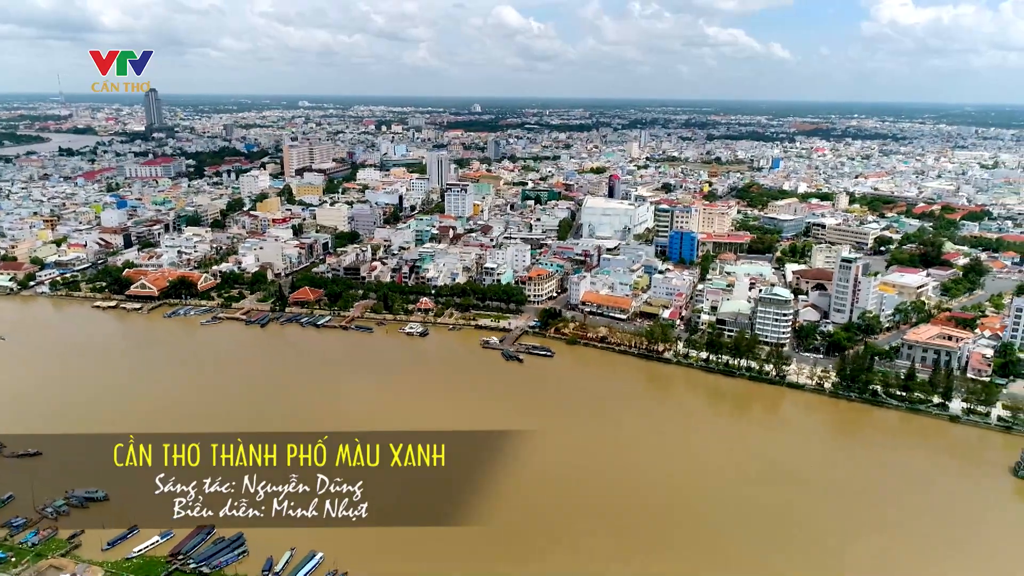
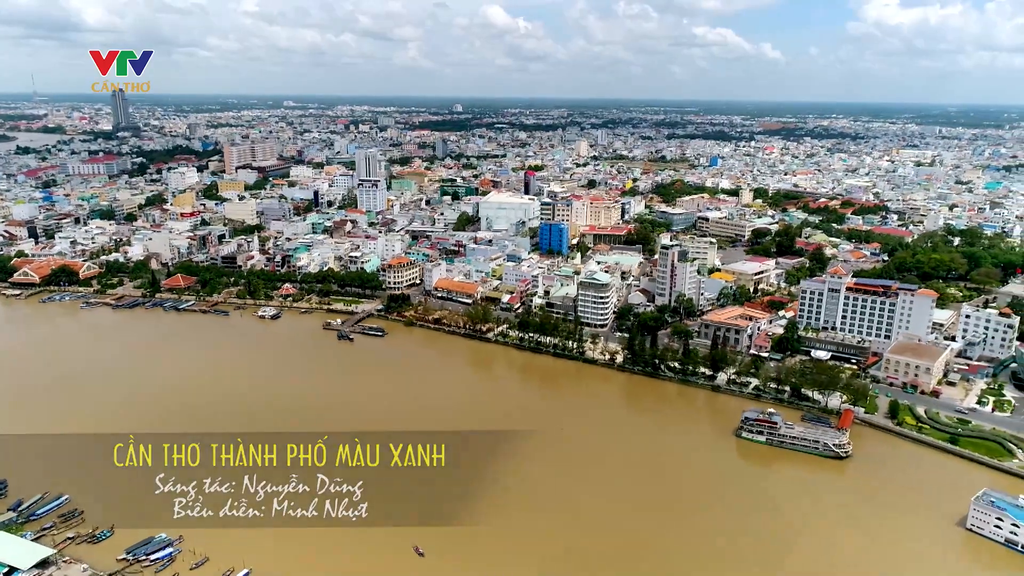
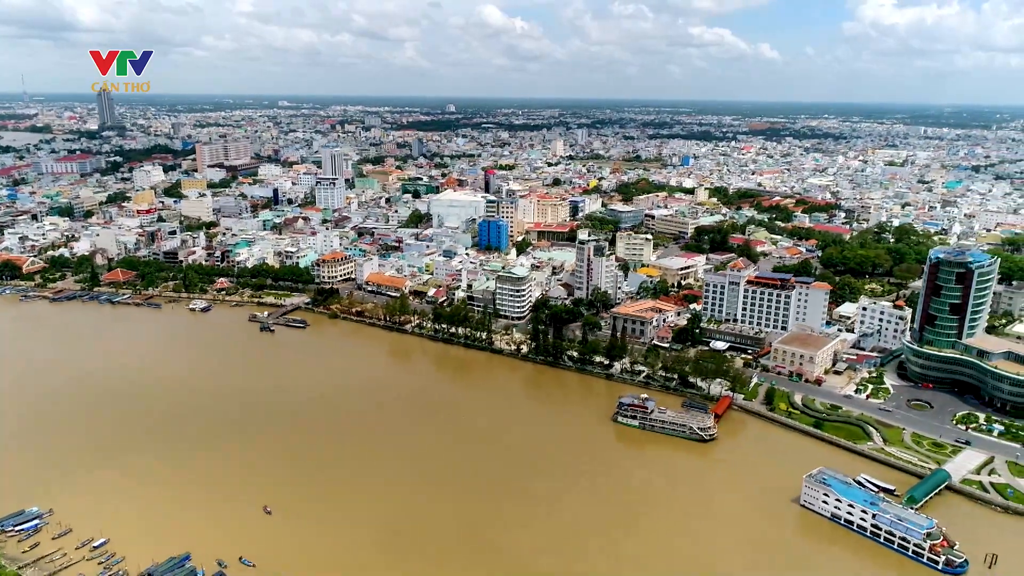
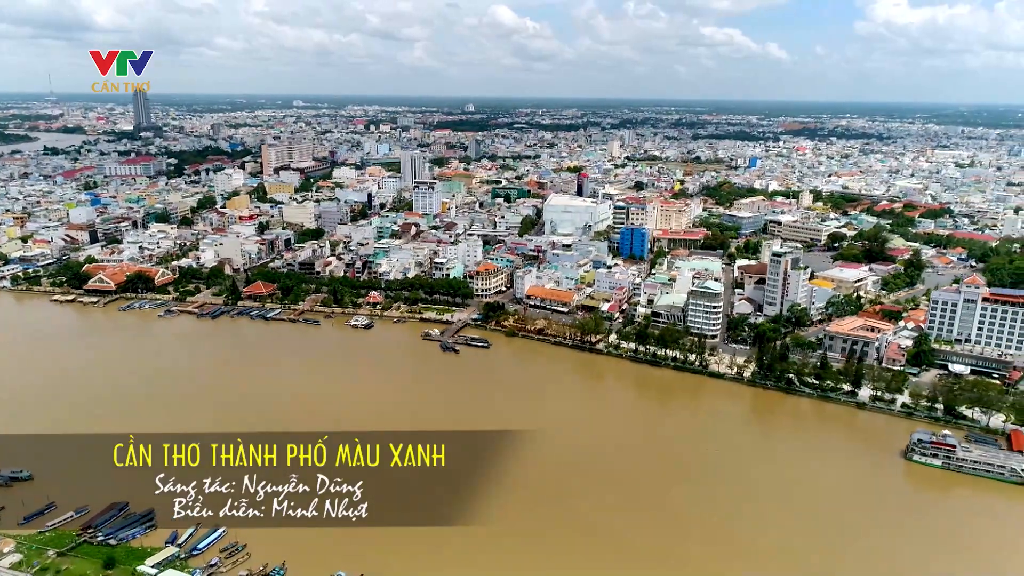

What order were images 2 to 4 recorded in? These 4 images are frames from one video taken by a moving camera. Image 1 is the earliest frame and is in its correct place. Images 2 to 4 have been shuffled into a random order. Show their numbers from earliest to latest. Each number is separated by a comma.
4, 2, 3
